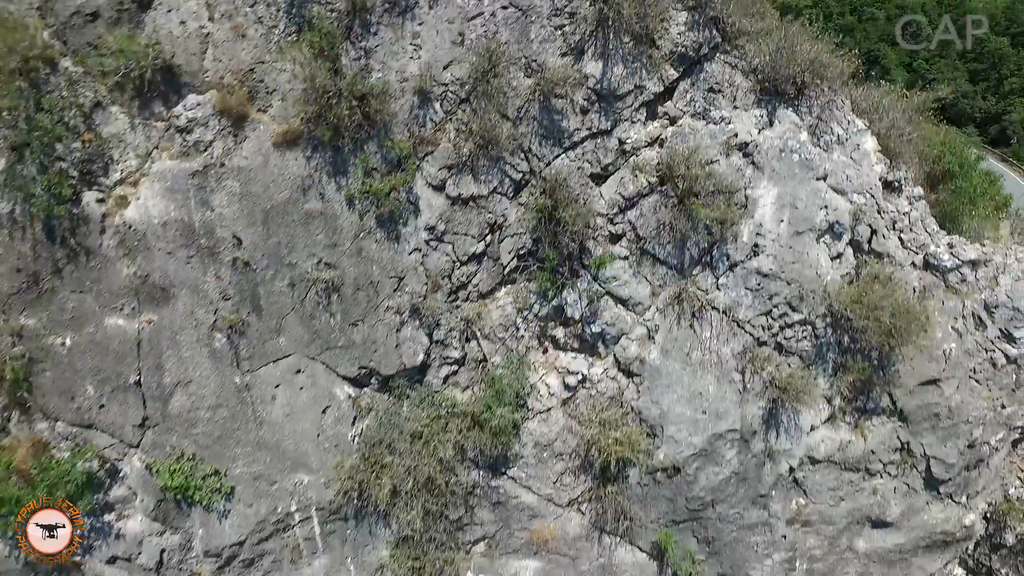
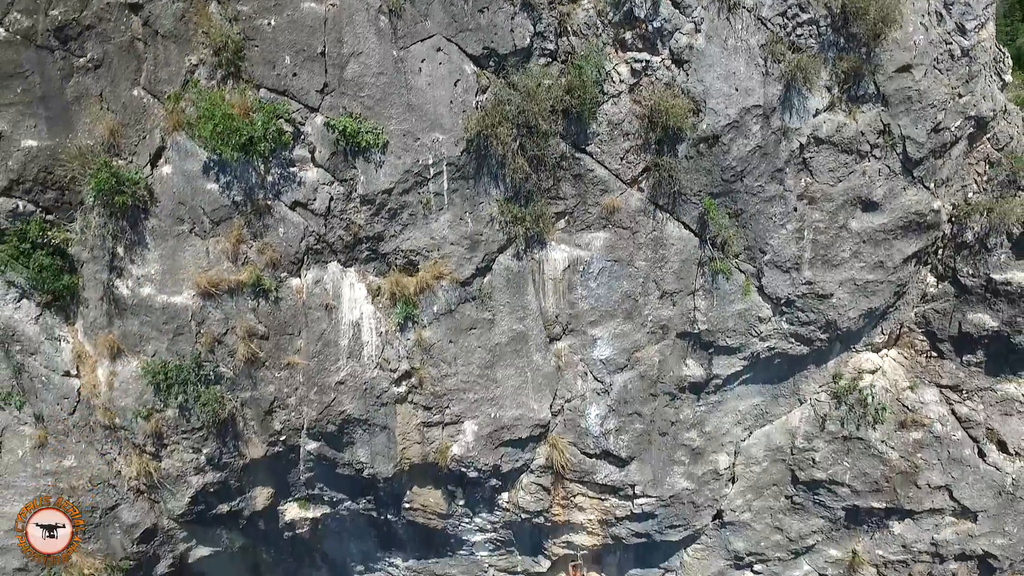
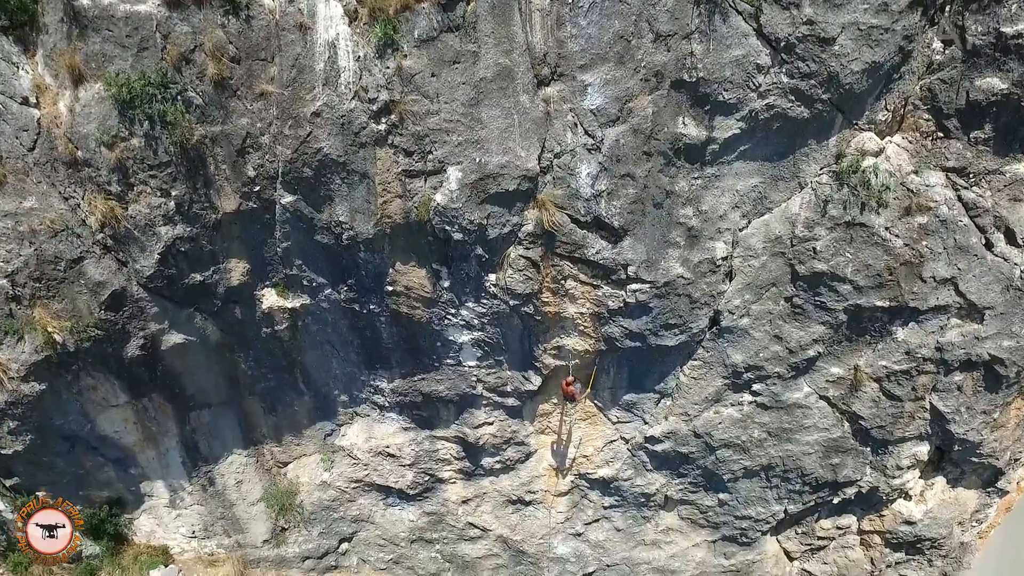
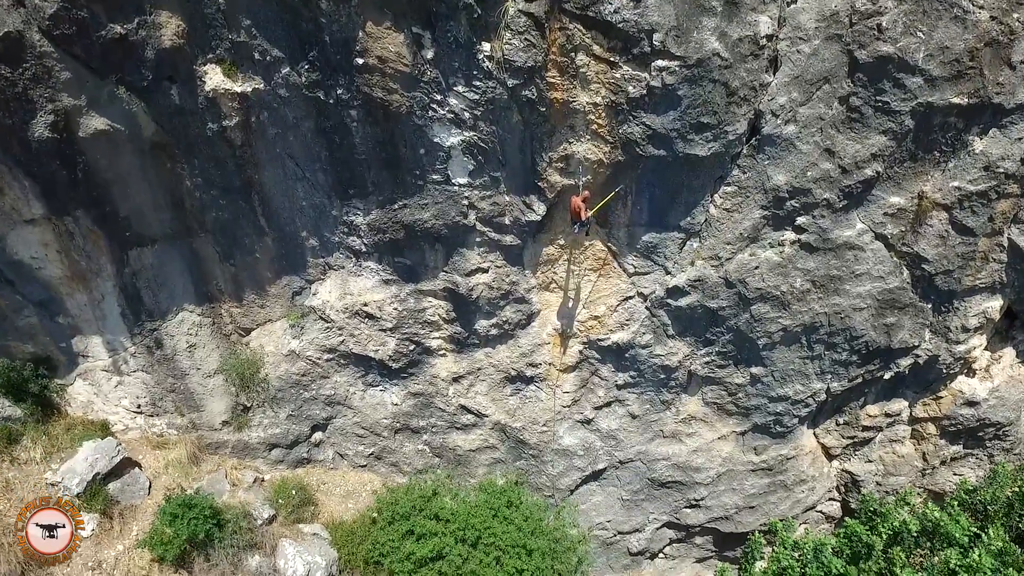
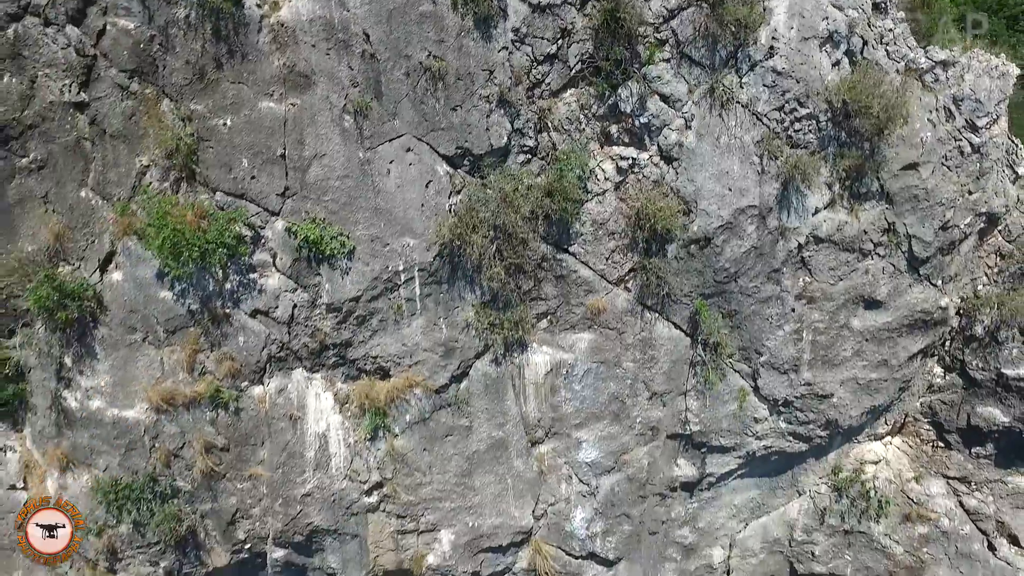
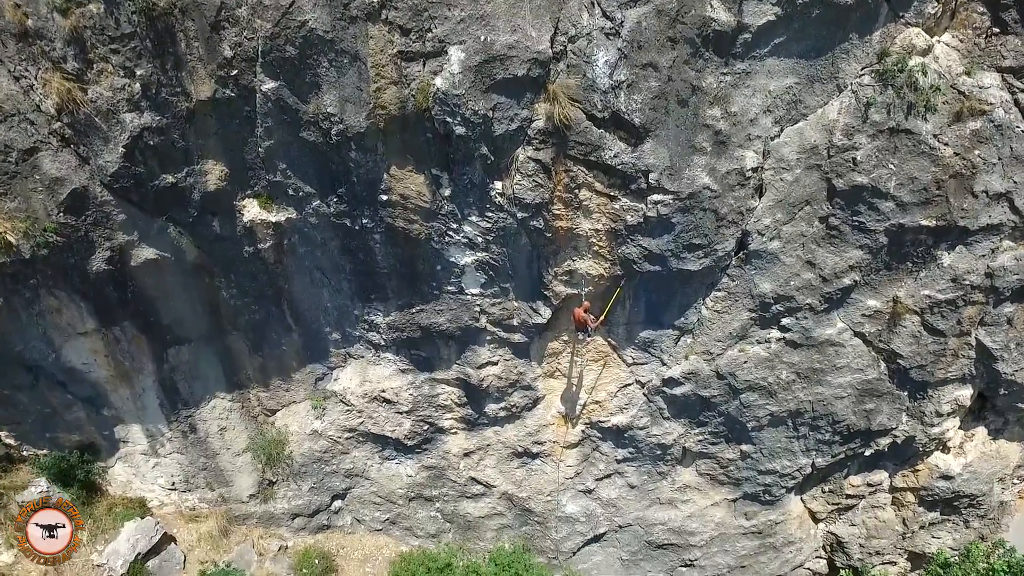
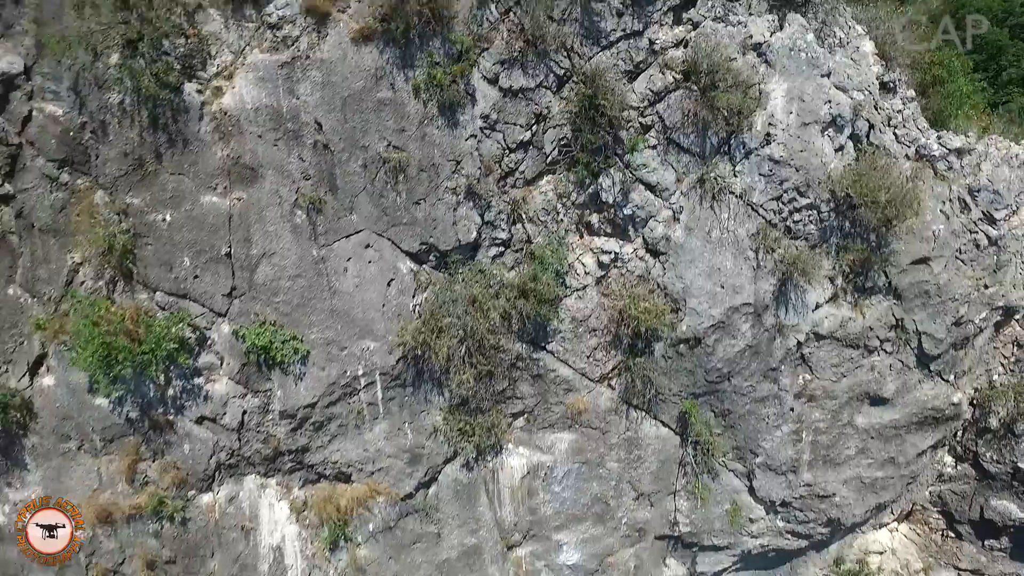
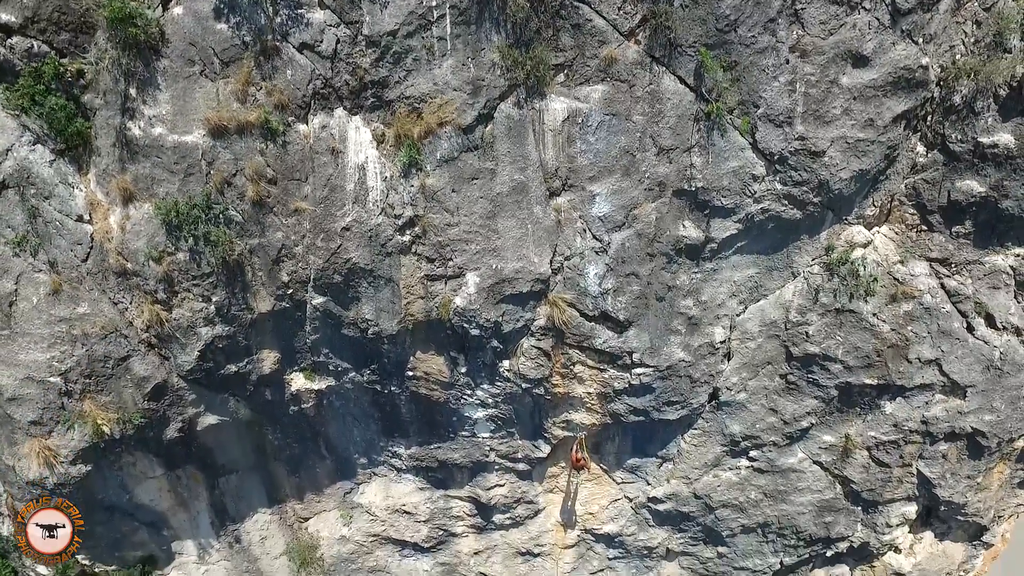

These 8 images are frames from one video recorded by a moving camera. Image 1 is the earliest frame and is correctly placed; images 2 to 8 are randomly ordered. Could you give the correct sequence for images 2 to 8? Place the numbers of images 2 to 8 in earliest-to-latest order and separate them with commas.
7, 5, 2, 8, 3, 6, 4
